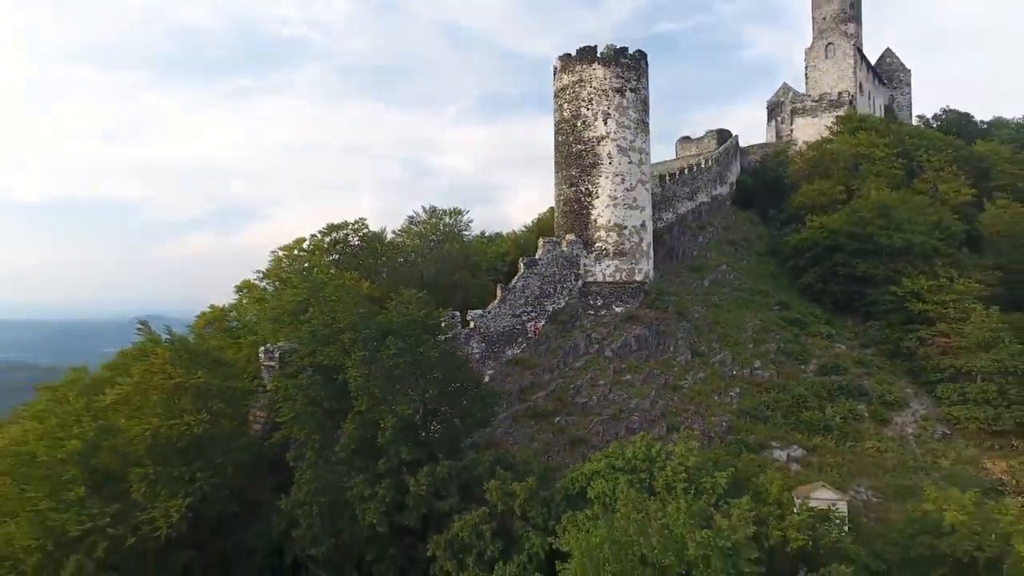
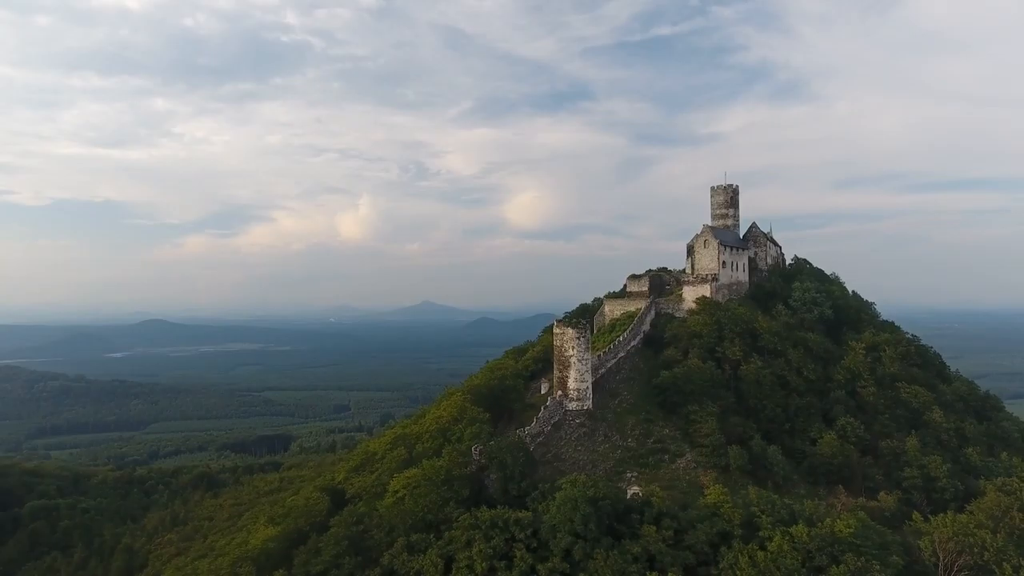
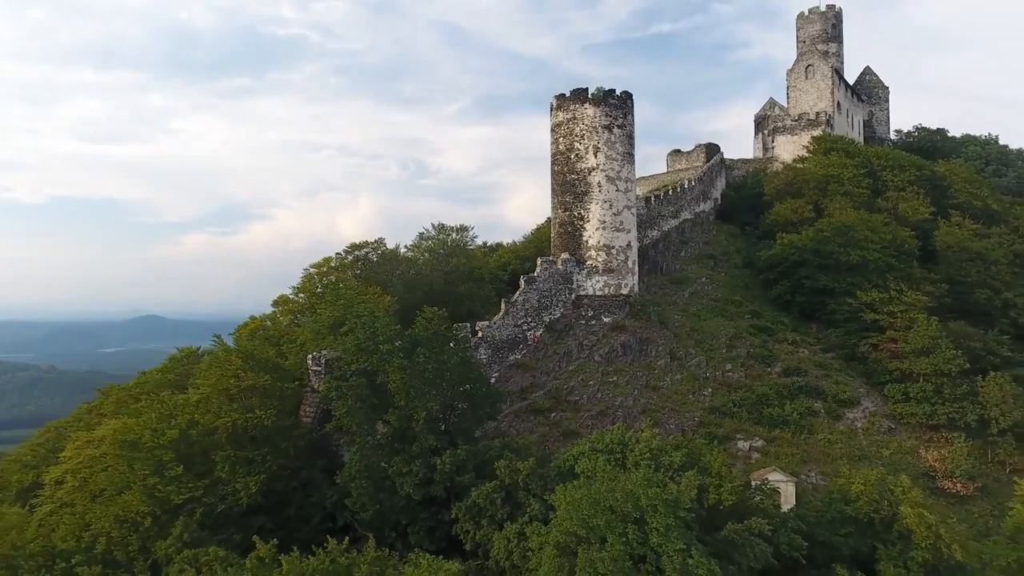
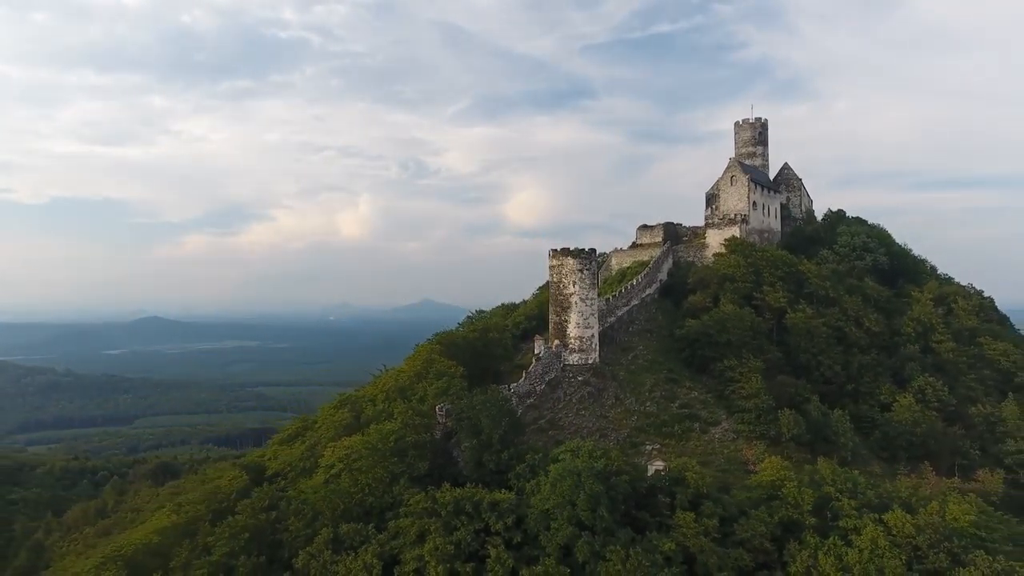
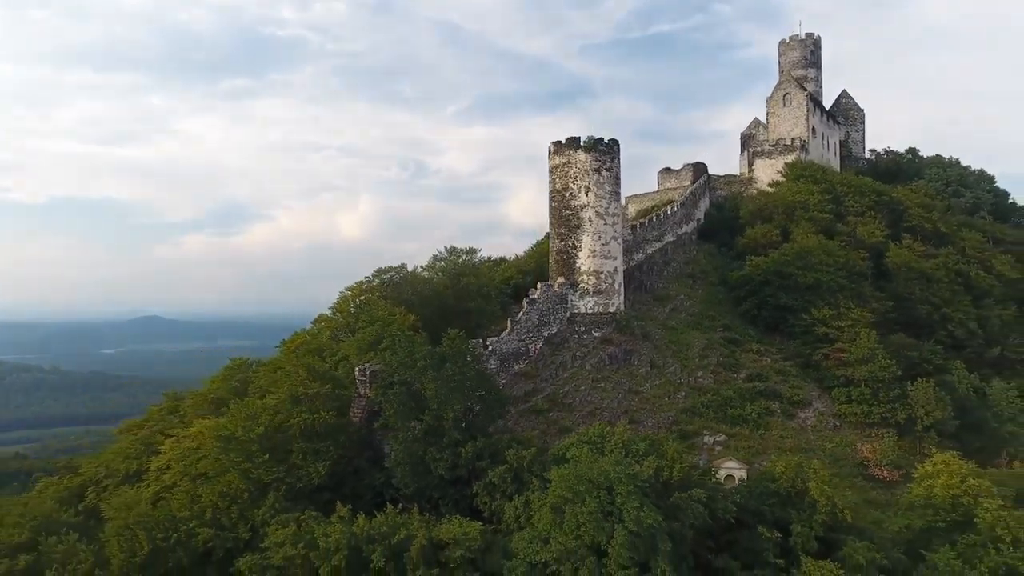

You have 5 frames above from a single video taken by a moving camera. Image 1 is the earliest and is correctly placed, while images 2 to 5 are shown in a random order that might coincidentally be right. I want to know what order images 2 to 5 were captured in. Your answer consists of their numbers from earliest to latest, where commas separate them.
3, 5, 4, 2
